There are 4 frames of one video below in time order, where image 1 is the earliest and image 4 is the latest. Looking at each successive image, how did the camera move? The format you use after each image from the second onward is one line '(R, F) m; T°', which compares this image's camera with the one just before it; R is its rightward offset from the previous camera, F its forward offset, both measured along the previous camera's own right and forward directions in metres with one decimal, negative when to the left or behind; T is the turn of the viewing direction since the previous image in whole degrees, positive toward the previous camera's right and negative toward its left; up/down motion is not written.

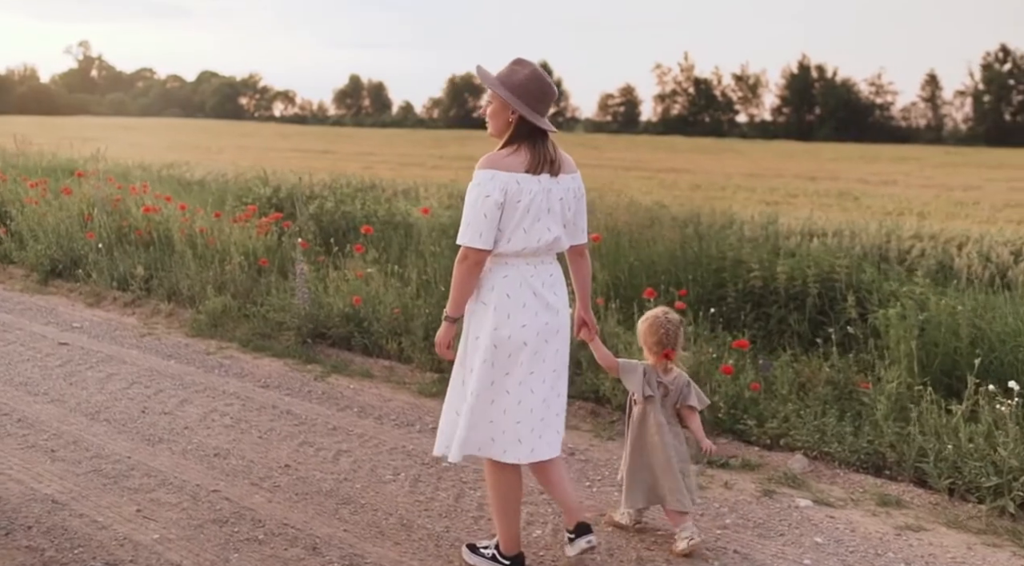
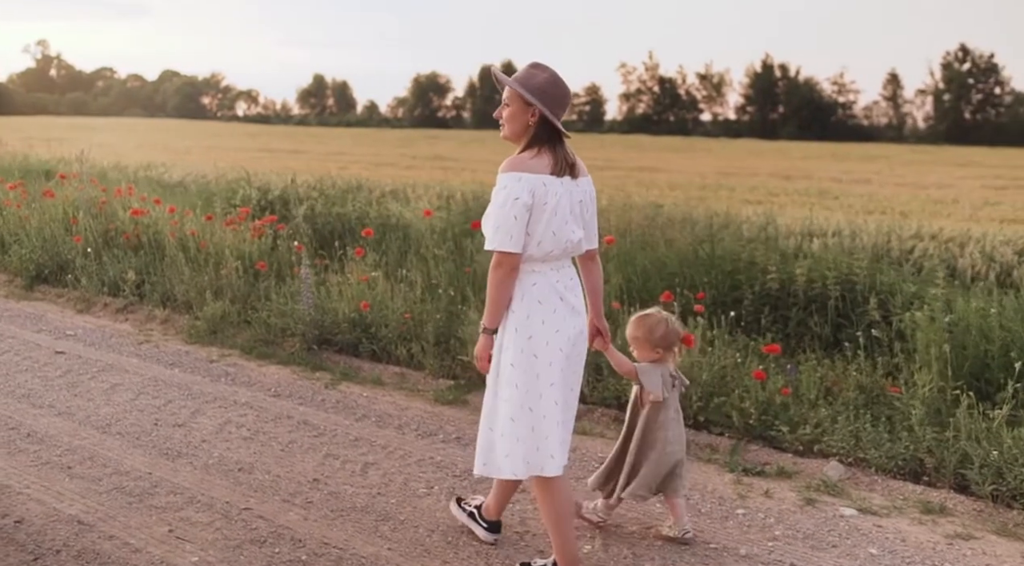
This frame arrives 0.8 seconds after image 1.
(-0.2, +0.1) m; +2°
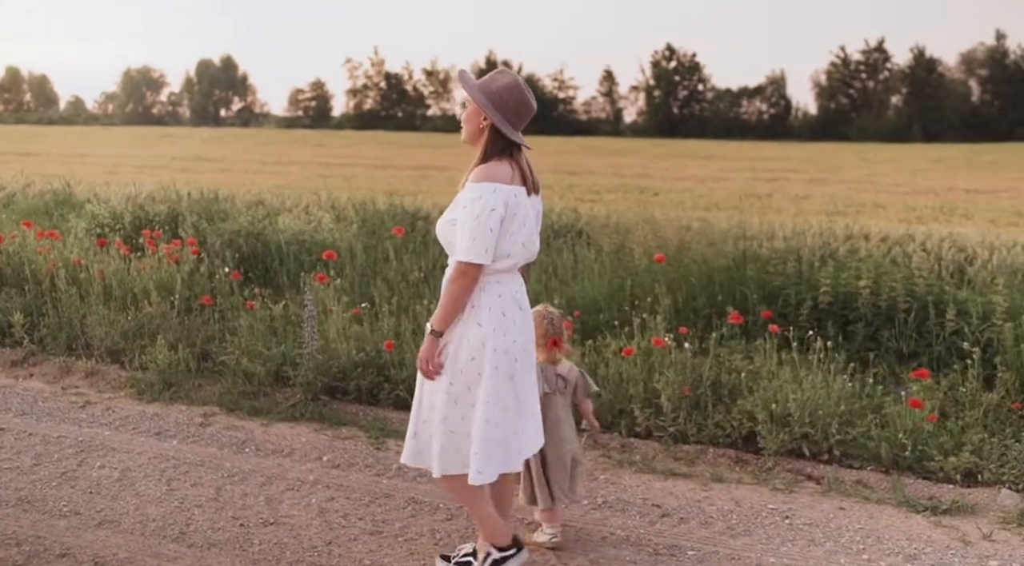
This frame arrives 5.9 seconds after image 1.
(-1.4, +0.6) m; +13°
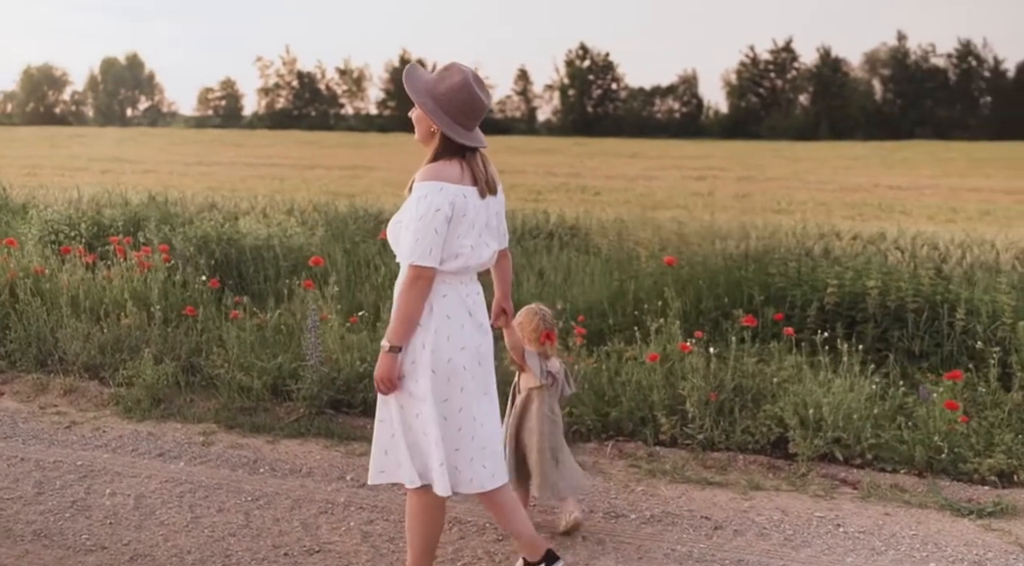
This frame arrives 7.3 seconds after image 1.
(-0.4, +0.1) m; +4°
